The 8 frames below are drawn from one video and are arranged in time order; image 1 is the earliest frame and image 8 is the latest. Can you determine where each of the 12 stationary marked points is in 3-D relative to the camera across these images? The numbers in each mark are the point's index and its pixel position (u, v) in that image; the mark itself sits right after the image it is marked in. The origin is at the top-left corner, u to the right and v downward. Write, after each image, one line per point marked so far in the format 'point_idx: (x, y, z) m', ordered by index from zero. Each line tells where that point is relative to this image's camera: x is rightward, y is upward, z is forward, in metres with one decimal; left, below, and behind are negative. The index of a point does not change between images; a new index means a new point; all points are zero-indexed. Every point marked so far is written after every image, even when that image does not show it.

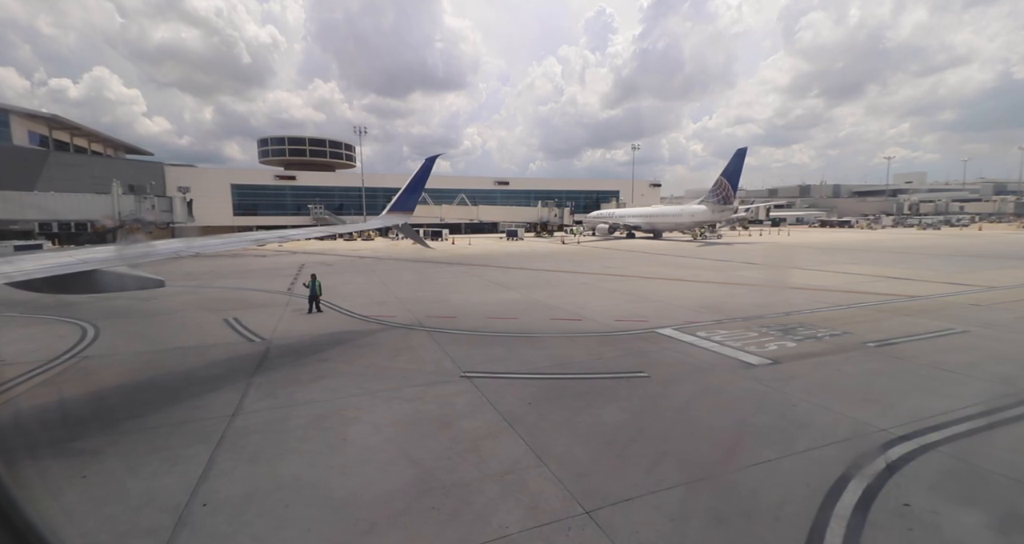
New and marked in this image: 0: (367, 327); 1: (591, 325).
0: (-4.5, -1.7, +13.7) m
1: (+2.3, -1.6, +13.7) m
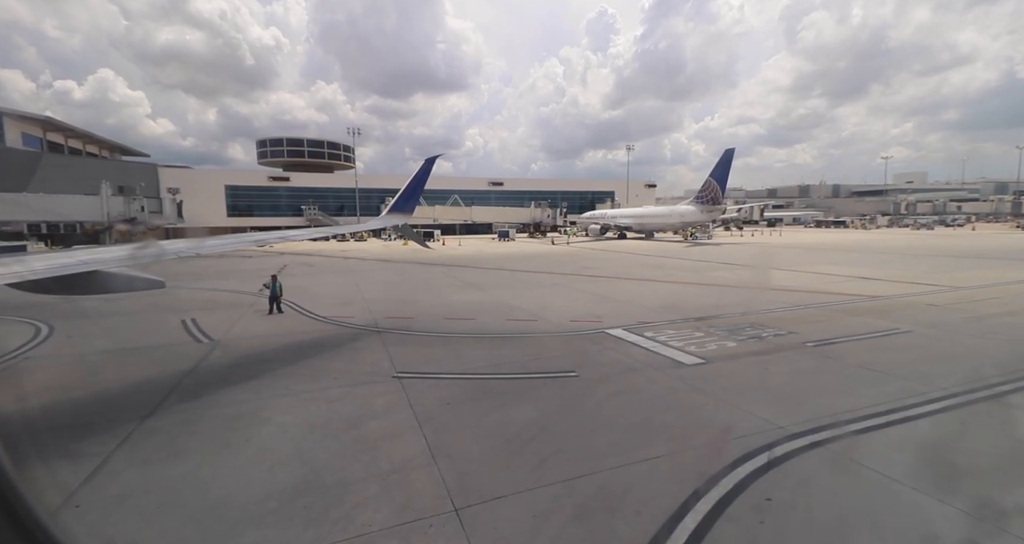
0: (-5.9, -1.7, +13.8) m
1: (+1.0, -1.6, +13.9) m
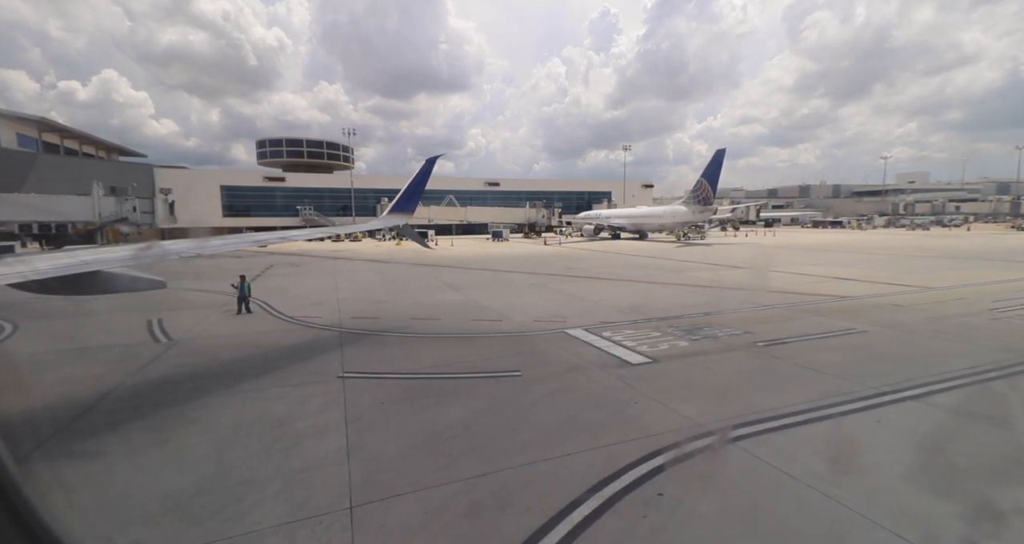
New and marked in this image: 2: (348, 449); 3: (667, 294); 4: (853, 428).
0: (-7.0, -1.7, +13.9) m
1: (-0.1, -1.6, +14.0) m
2: (-2.2, -2.4, +6.0) m
3: (+6.6, -0.9, +19.2) m
4: (+4.8, -2.2, +6.4) m
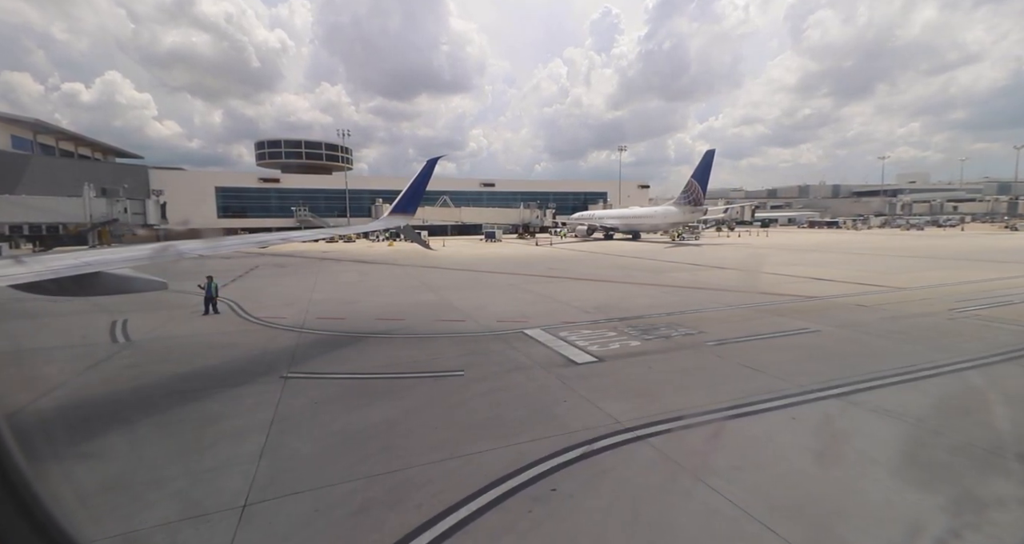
0: (-8.2, -1.8, +14.0) m
1: (-1.3, -1.6, +14.1) m
2: (-3.3, -2.4, +6.1) m
3: (+5.4, -0.9, +19.3) m
4: (+3.6, -2.2, +6.5) m
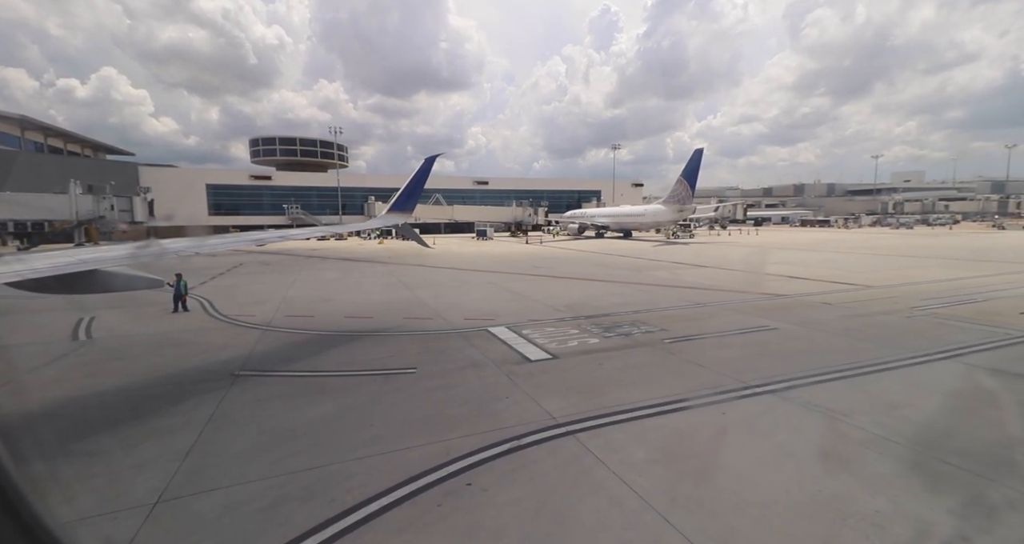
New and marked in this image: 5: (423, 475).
0: (-9.2, -1.7, +14.0) m
1: (-2.3, -1.6, +14.1) m
2: (-4.3, -2.3, +6.2) m
3: (+4.3, -0.9, +19.5) m
4: (+2.7, -2.2, +6.7) m
5: (-1.0, -2.4, +5.3) m
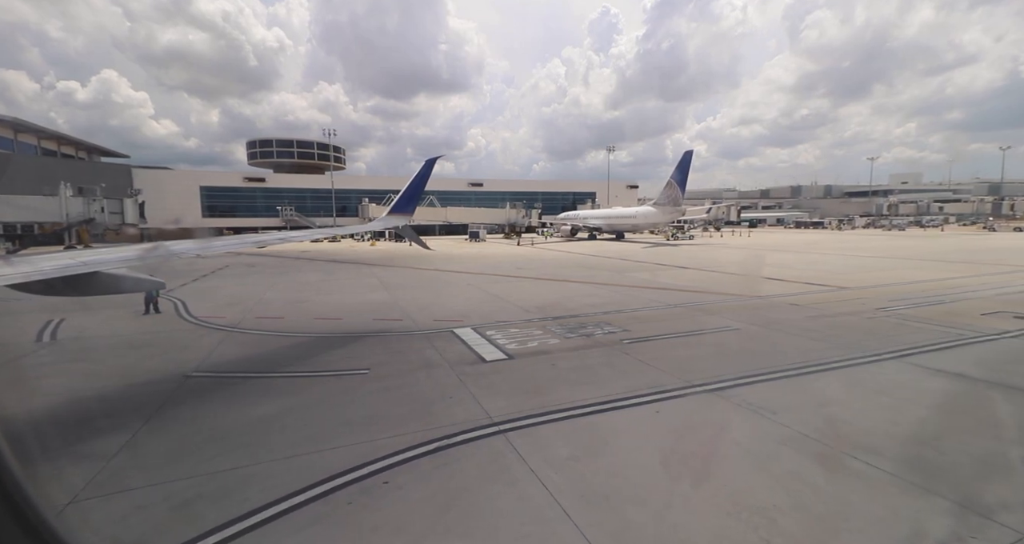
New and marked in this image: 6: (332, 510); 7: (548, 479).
0: (-10.2, -1.8, +14.1) m
1: (-3.3, -1.6, +14.2) m
2: (-5.2, -2.4, +6.3) m
3: (+3.3, -0.9, +19.6) m
4: (+1.7, -2.2, +6.8) m
5: (-2.0, -2.4, +5.4) m
6: (-1.8, -2.5, +4.7) m
7: (+0.4, -2.4, +5.2) m
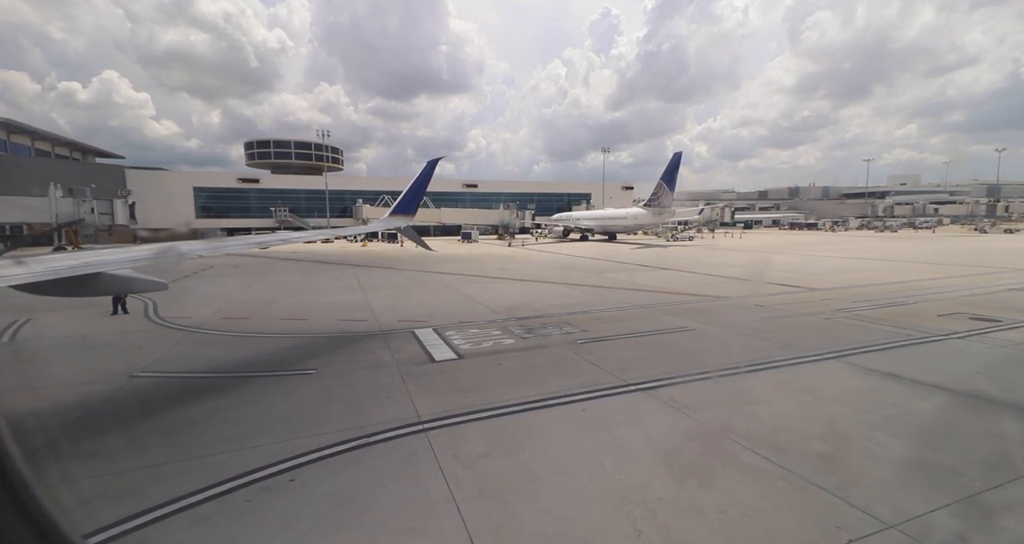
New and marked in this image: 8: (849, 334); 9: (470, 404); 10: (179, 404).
0: (-11.3, -1.8, +14.2) m
1: (-4.5, -1.7, +14.3) m
2: (-6.4, -2.4, +6.3) m
3: (+2.1, -1.0, +19.7) m
4: (+0.6, -2.2, +6.9) m
5: (-3.1, -2.4, +5.5) m
6: (-2.9, -2.5, +4.8) m
7: (-0.7, -2.4, +5.3) m
8: (+8.7, -1.6, +11.7) m
9: (-0.7, -2.2, +7.5) m
10: (-5.9, -2.2, +7.9) m
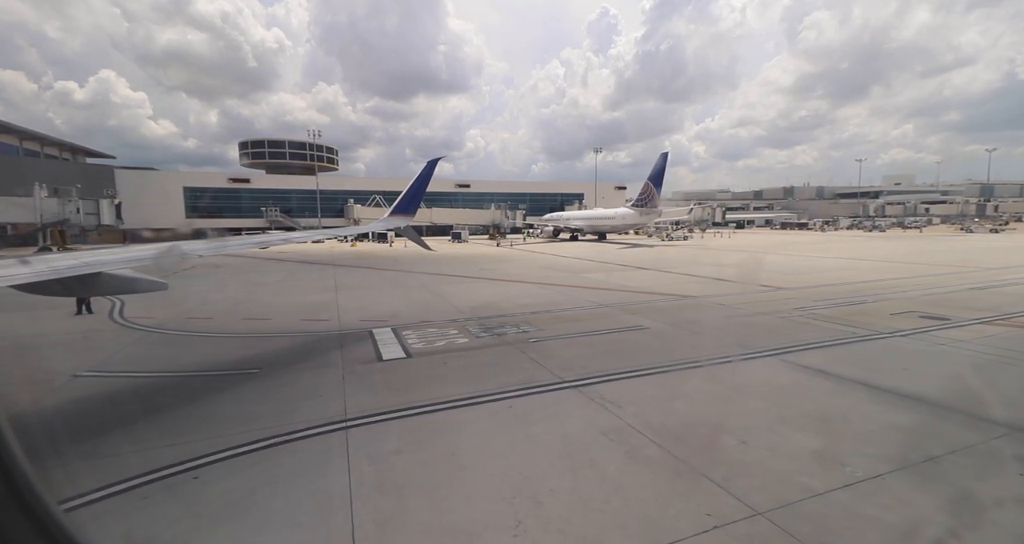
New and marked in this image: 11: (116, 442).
0: (-12.5, -1.8, +14.2) m
1: (-5.7, -1.7, +14.4) m
2: (-7.5, -2.4, +6.4) m
3: (+0.9, -0.9, +19.9) m
4: (-0.6, -2.2, +7.0) m
5: (-4.2, -2.4, +5.6) m
6: (-4.1, -2.5, +4.9) m
7: (-1.8, -2.4, +5.5) m
8: (+7.5, -1.6, +11.9) m
9: (-1.8, -2.2, +7.6) m
10: (-7.0, -2.2, +8.0) m
11: (-5.6, -2.4, +6.4) m
